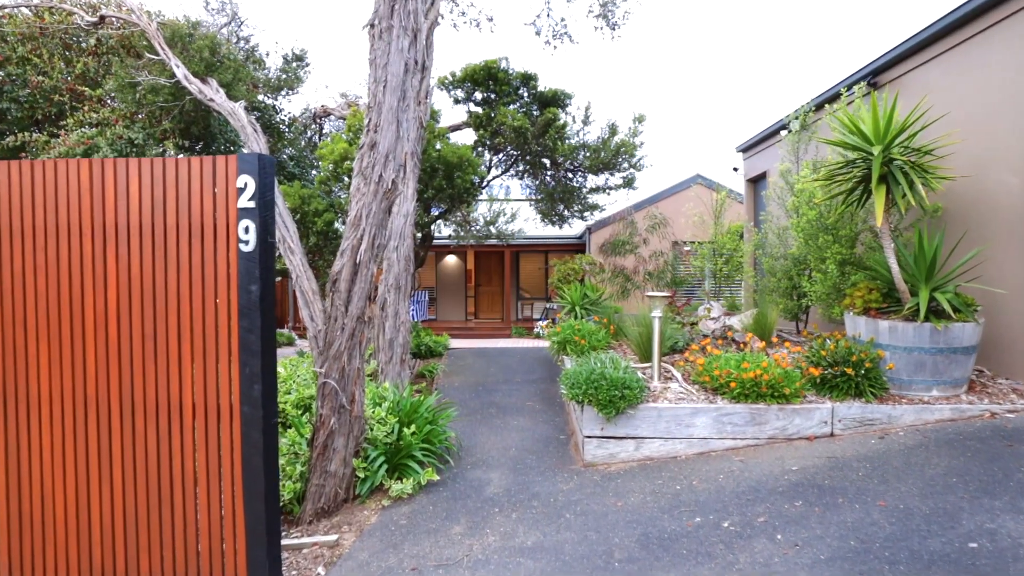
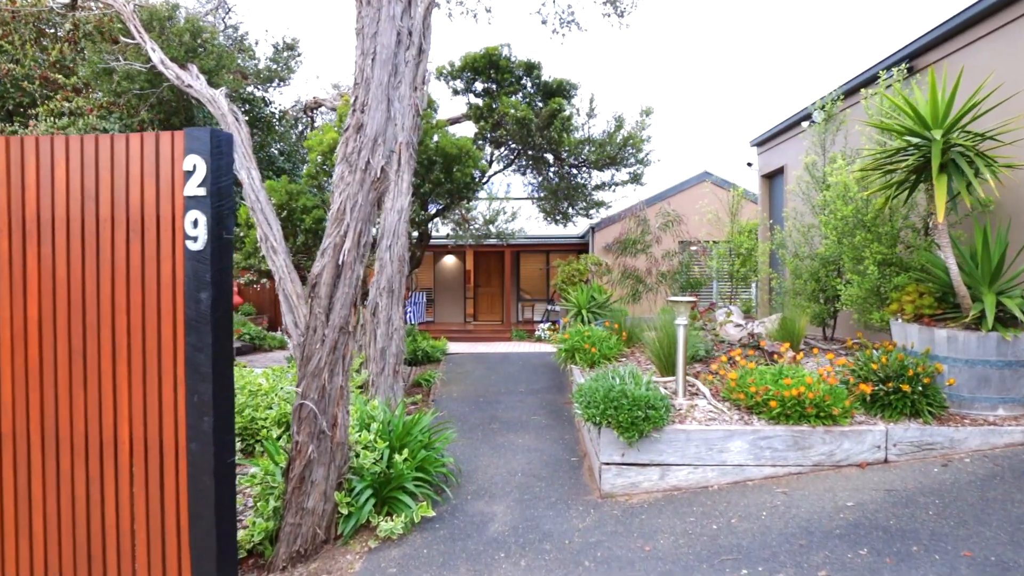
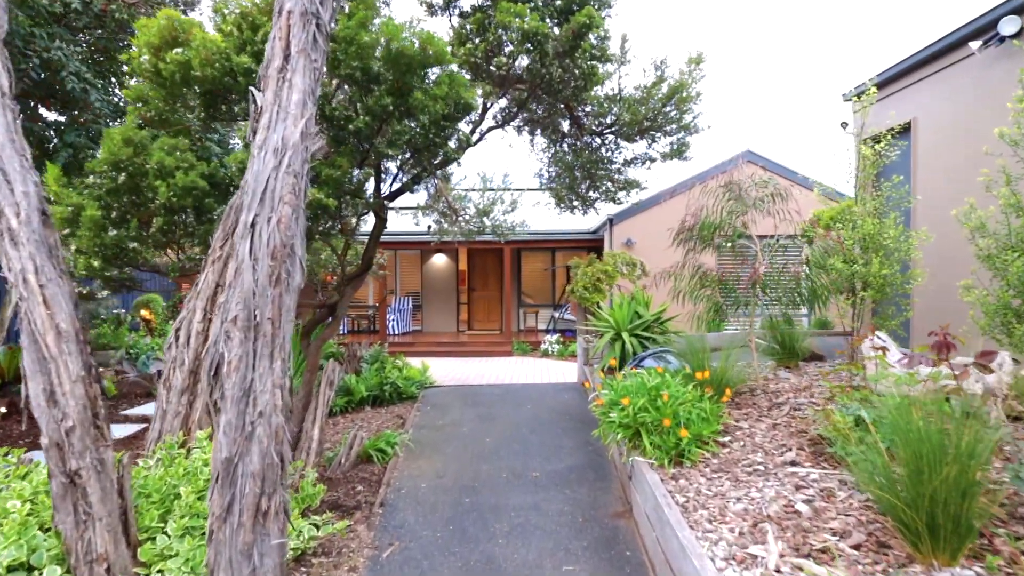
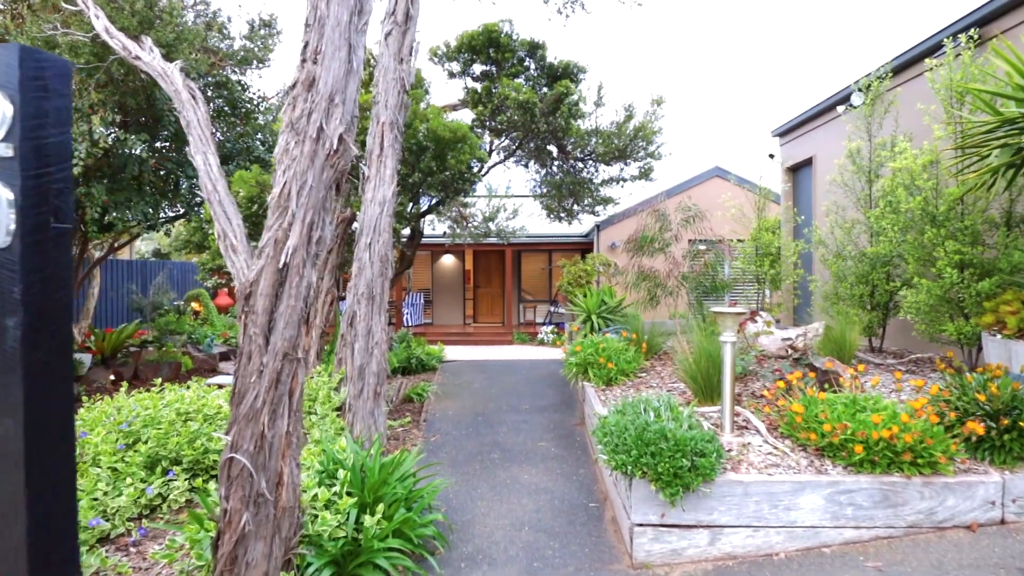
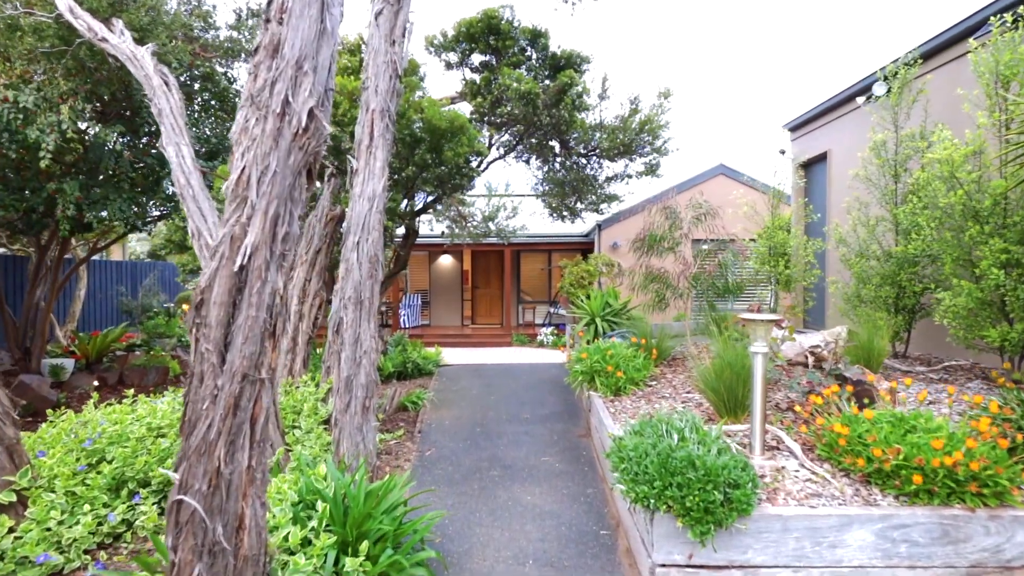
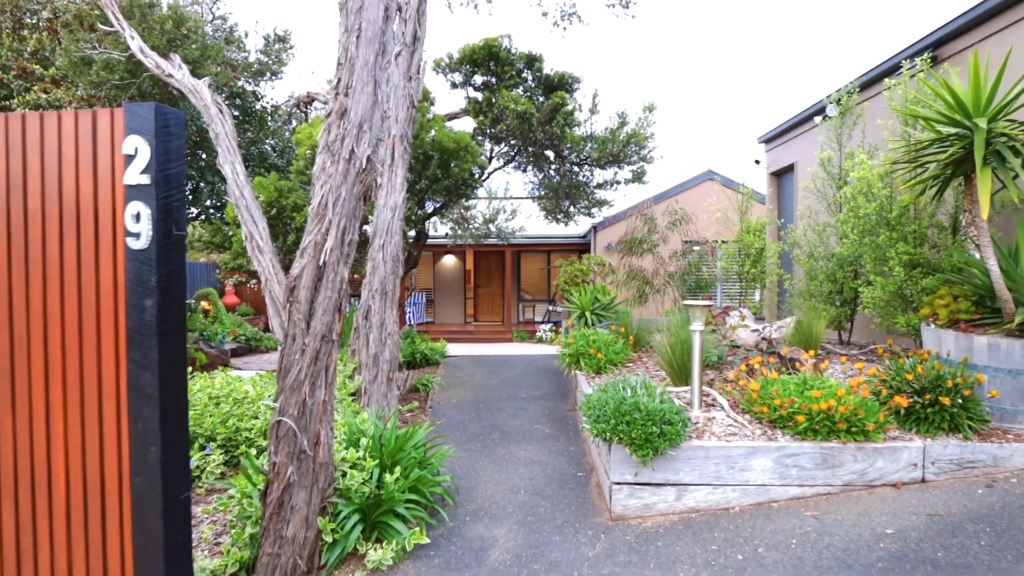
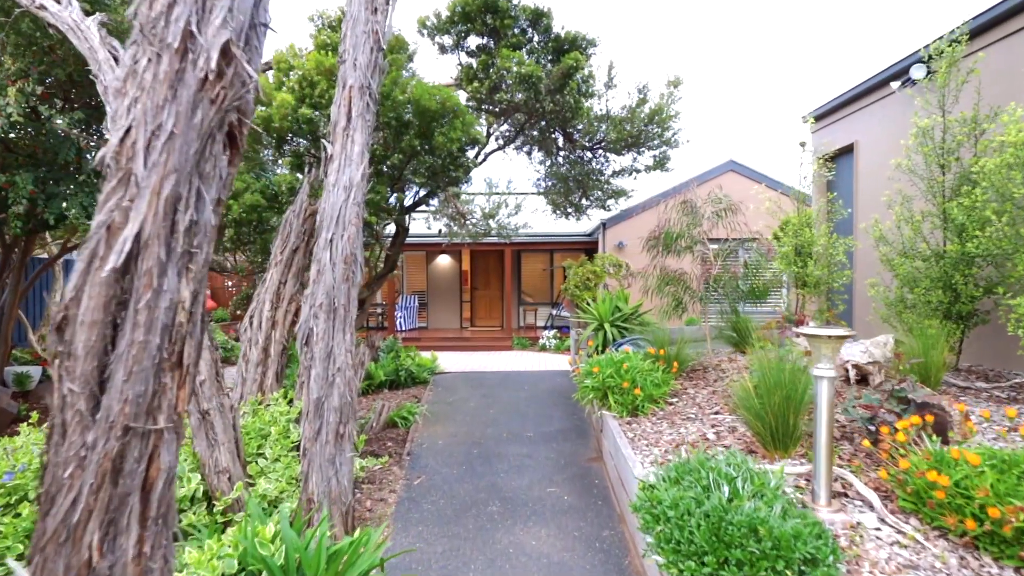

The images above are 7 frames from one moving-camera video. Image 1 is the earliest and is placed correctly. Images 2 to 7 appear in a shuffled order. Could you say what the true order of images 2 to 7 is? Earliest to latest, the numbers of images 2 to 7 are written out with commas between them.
2, 6, 4, 5, 7, 3
